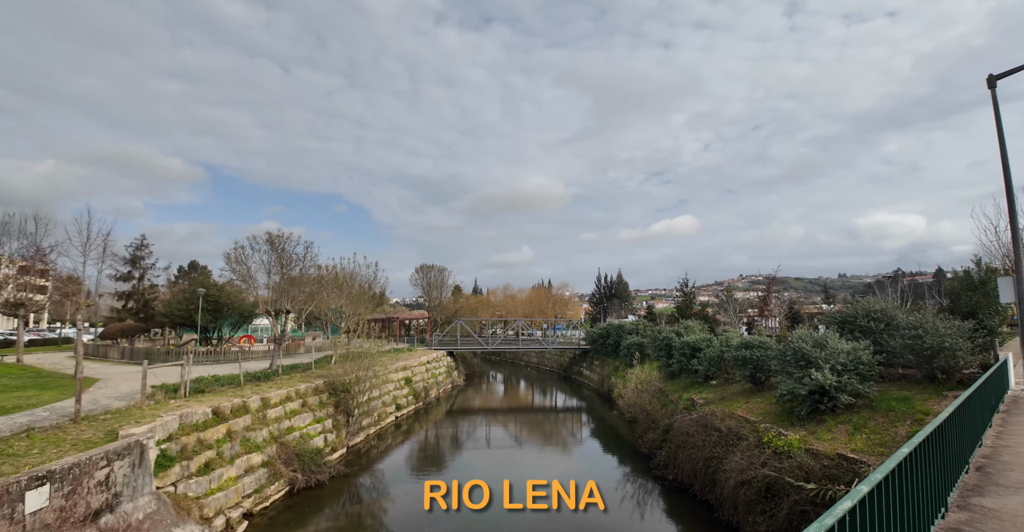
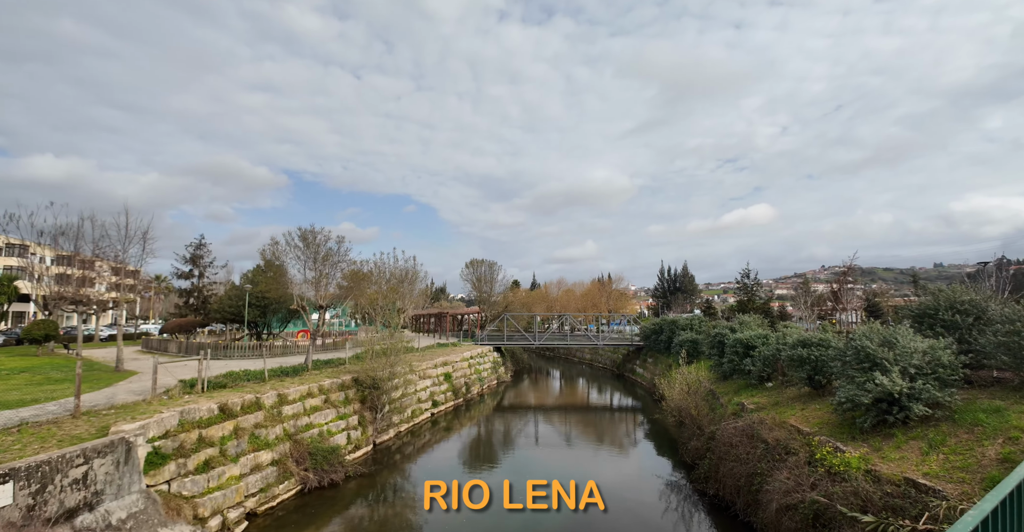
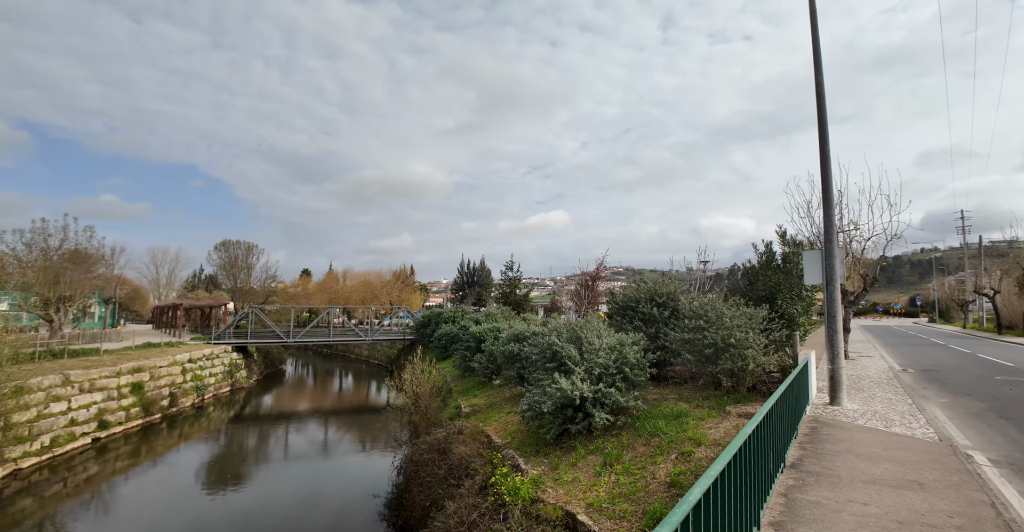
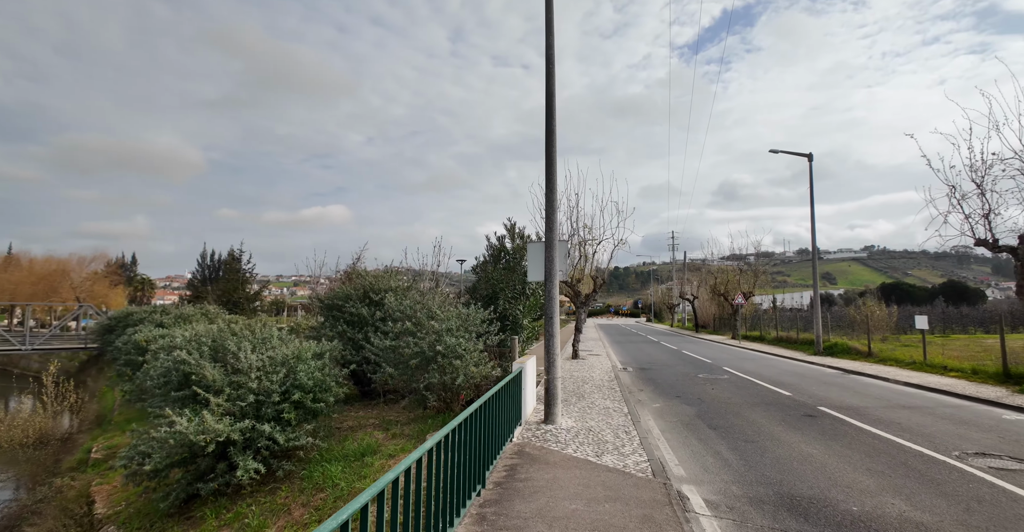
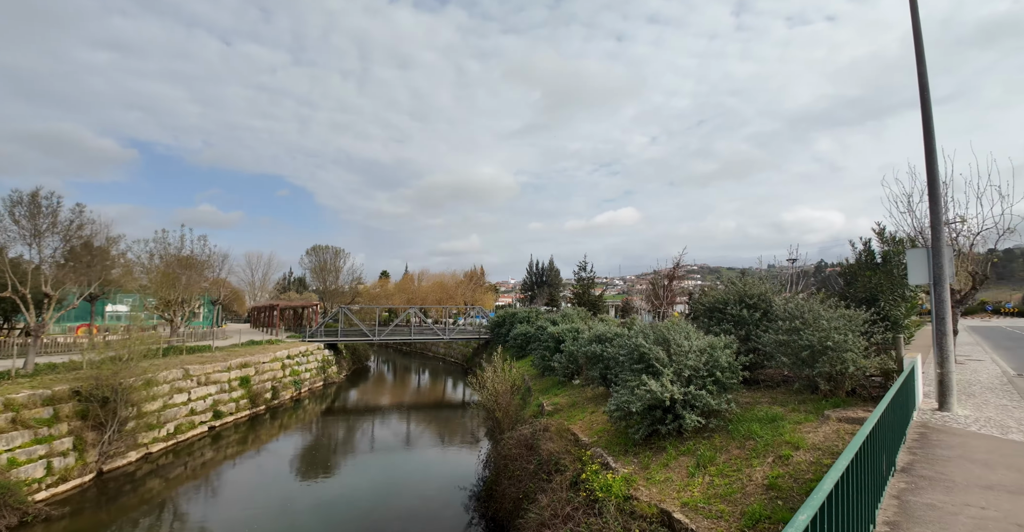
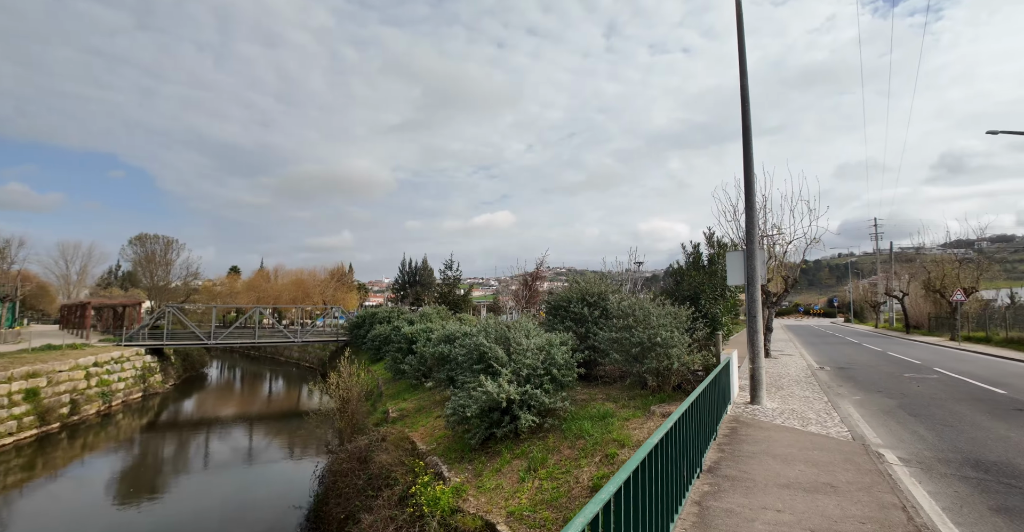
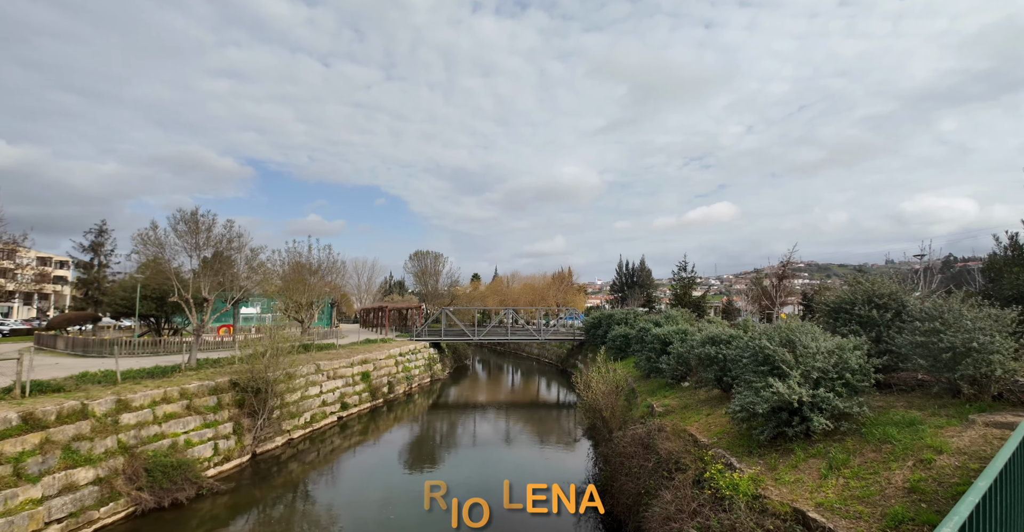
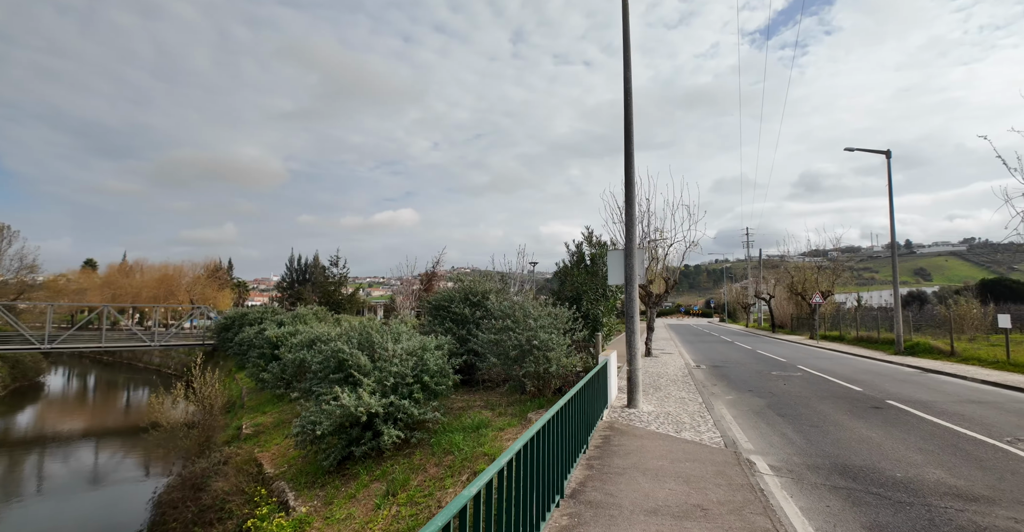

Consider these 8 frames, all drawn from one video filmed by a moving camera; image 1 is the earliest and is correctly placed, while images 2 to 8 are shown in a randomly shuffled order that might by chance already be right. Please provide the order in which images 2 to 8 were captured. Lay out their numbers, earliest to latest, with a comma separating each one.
2, 7, 5, 3, 6, 8, 4
